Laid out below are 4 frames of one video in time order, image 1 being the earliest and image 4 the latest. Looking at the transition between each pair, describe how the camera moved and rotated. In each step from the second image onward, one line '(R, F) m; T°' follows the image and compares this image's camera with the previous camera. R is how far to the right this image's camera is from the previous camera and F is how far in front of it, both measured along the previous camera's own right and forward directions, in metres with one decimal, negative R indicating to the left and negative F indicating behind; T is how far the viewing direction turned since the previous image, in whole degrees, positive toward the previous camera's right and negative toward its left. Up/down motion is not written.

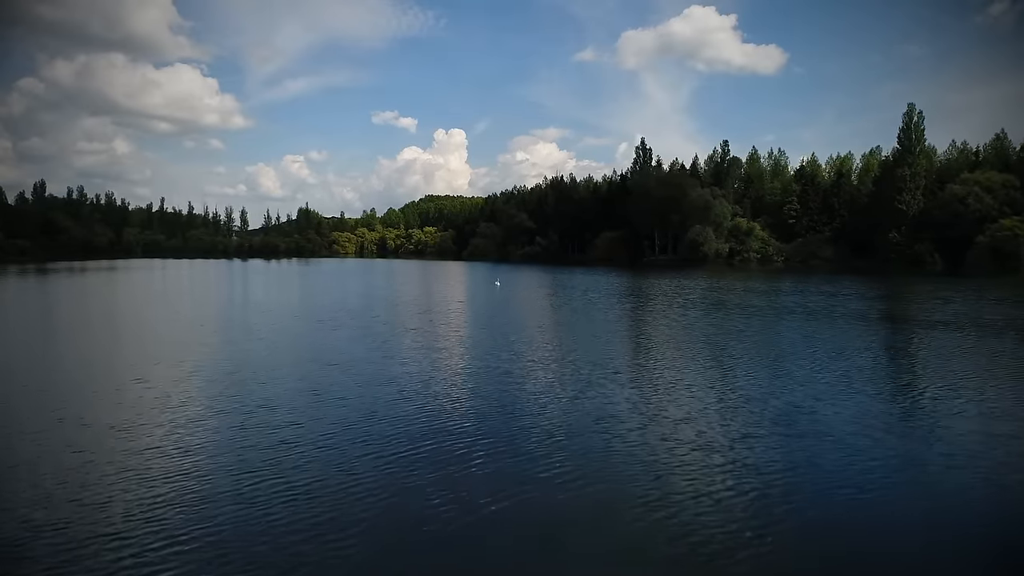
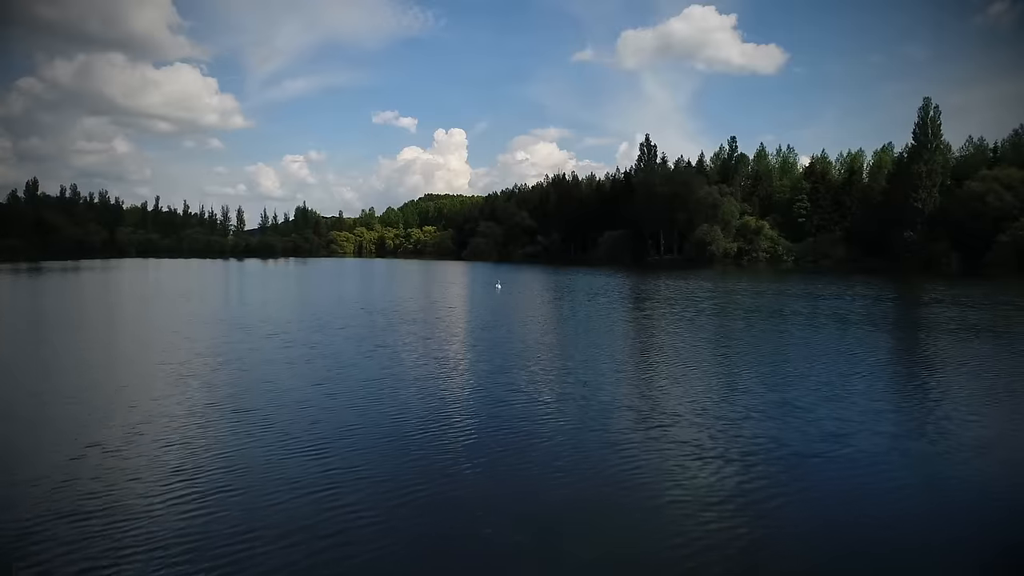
(0.0, +1.0) m; 0°
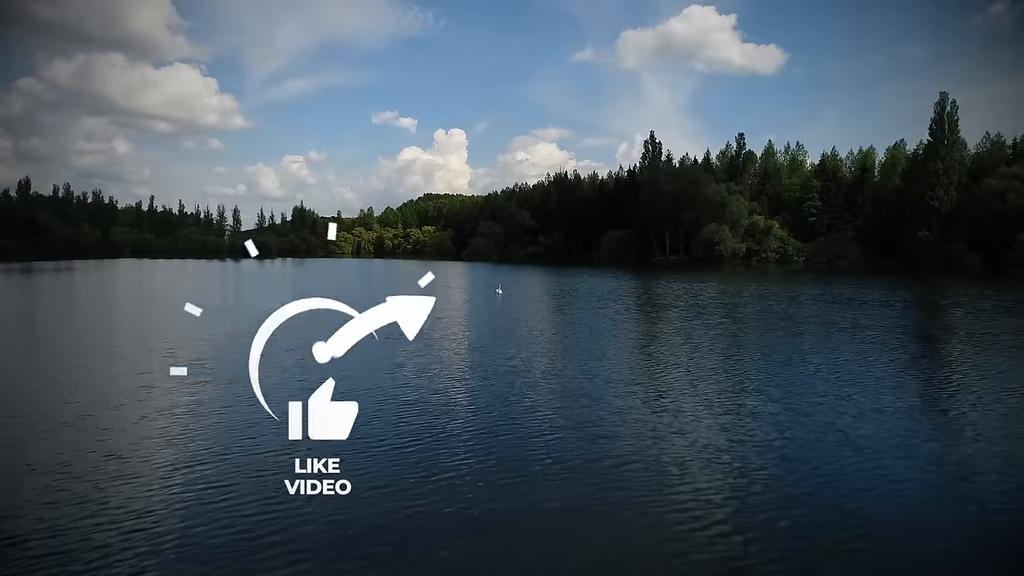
(0.0, +0.9) m; 0°
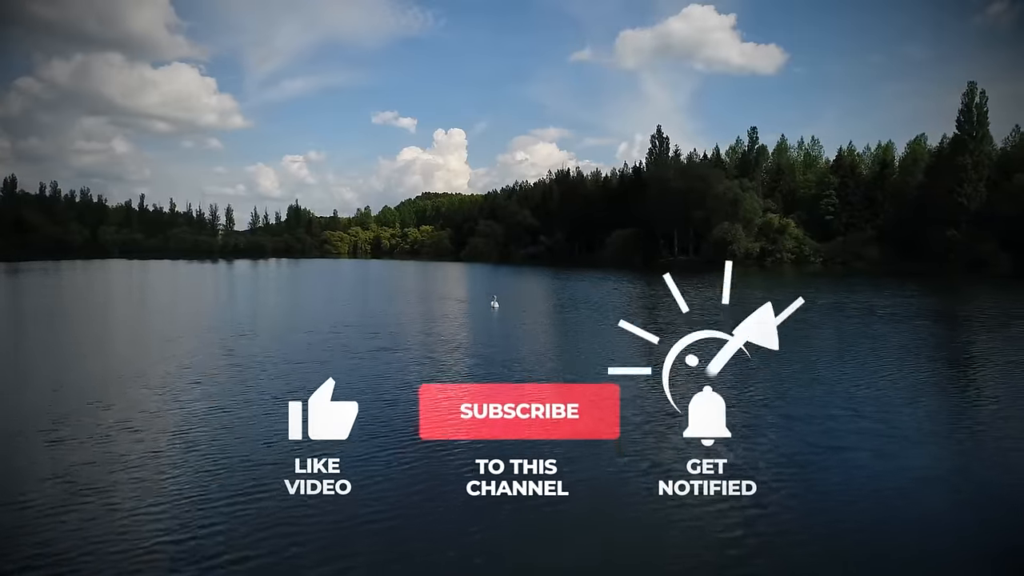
(0.0, +1.5) m; 0°
